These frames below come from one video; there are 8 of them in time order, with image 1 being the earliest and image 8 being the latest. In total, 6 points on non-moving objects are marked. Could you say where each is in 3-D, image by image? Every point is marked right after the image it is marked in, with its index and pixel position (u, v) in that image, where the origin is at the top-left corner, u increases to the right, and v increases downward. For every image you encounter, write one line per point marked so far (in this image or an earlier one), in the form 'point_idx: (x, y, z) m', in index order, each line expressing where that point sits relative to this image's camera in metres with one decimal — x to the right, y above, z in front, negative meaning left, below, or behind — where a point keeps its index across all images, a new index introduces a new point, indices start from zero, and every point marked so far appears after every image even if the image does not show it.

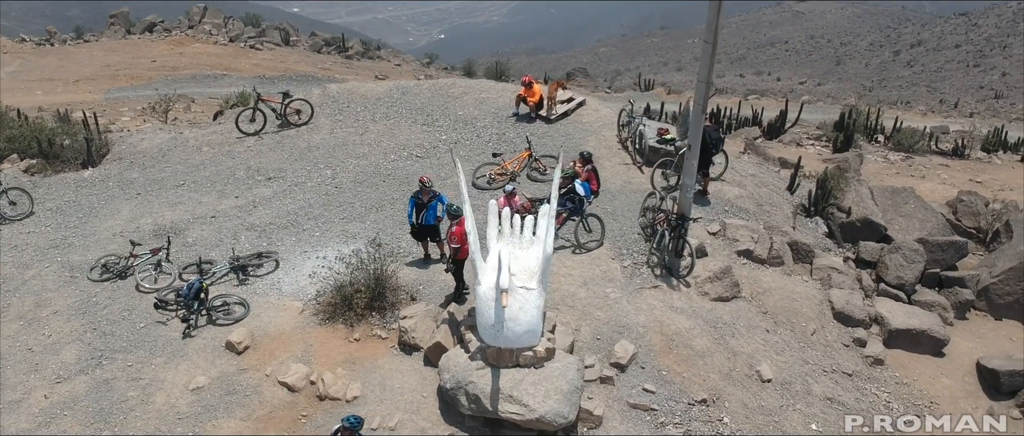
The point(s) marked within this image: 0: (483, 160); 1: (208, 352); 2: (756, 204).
0: (-0.4, +0.8, +14.0) m
1: (-3.2, -1.4, +10.6) m
2: (+3.3, +0.2, +13.6) m
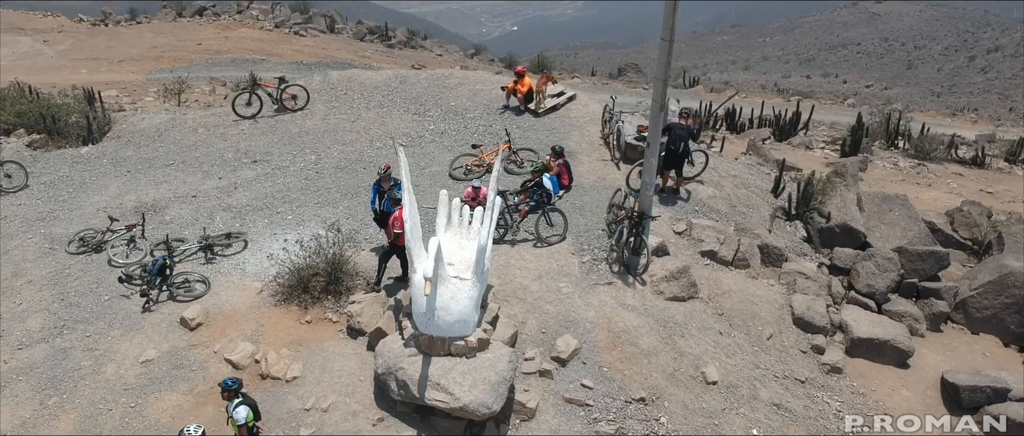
0: (-0.7, +1.0, +14.2) m
1: (-3.8, -1.2, +10.9) m
2: (+2.9, +0.2, +13.5) m
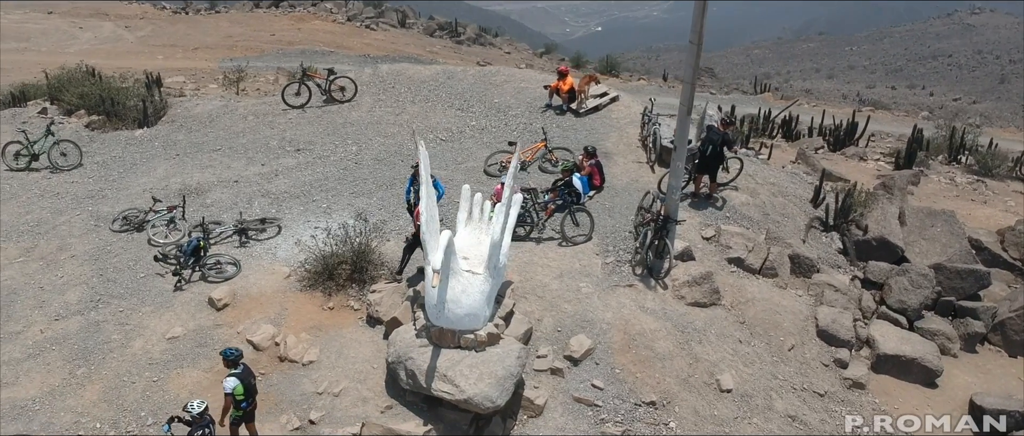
0: (-0.2, +1.0, +14.3) m
1: (-3.6, -1.0, +11.3) m
2: (+3.4, +0.1, +13.3) m
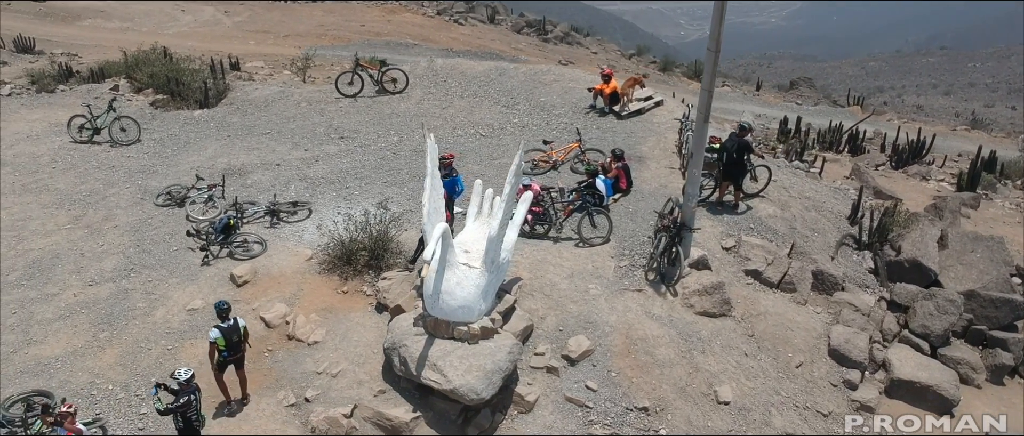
0: (+0.4, +1.0, +14.4) m
1: (-3.5, -0.7, +11.7) m
2: (+3.7, -0.1, +13.0) m
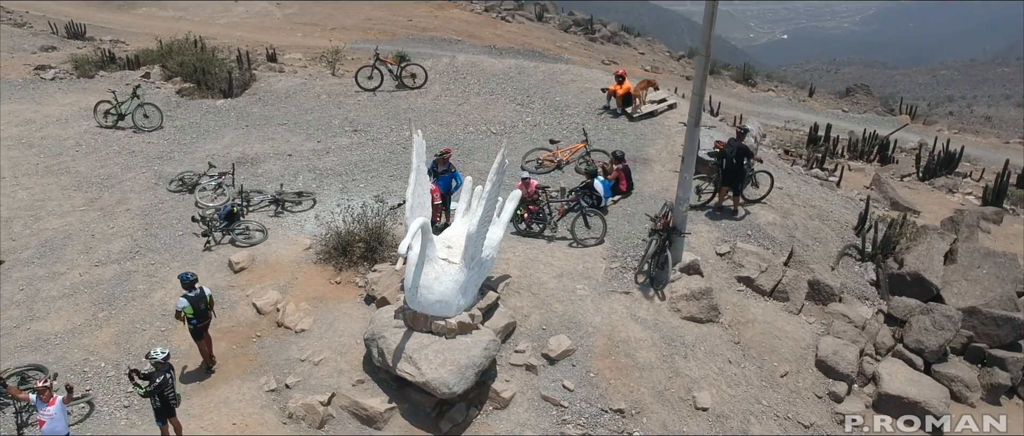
0: (+0.5, +1.1, +14.4) m
1: (-3.6, -0.6, +12.0) m
2: (+3.7, -0.2, +12.9) m
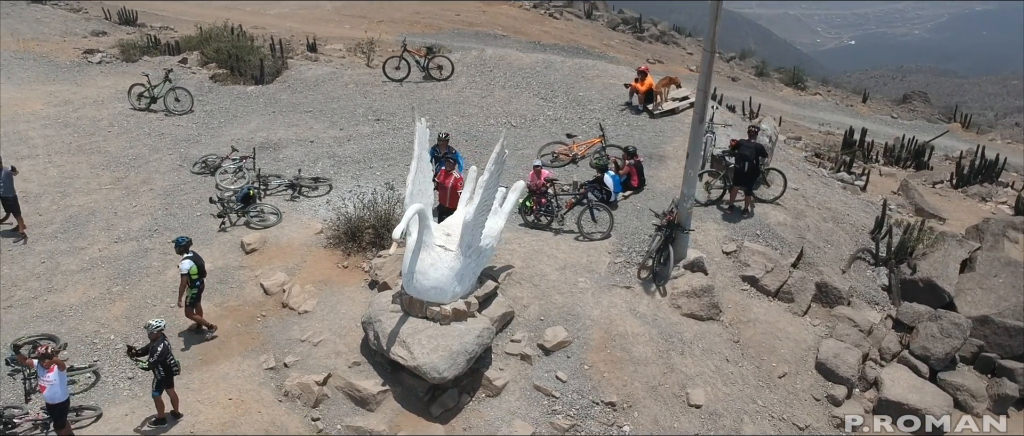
0: (+0.7, +1.2, +14.5) m
1: (-3.5, -0.3, +12.3) m
2: (+3.8, -0.2, +12.8) m
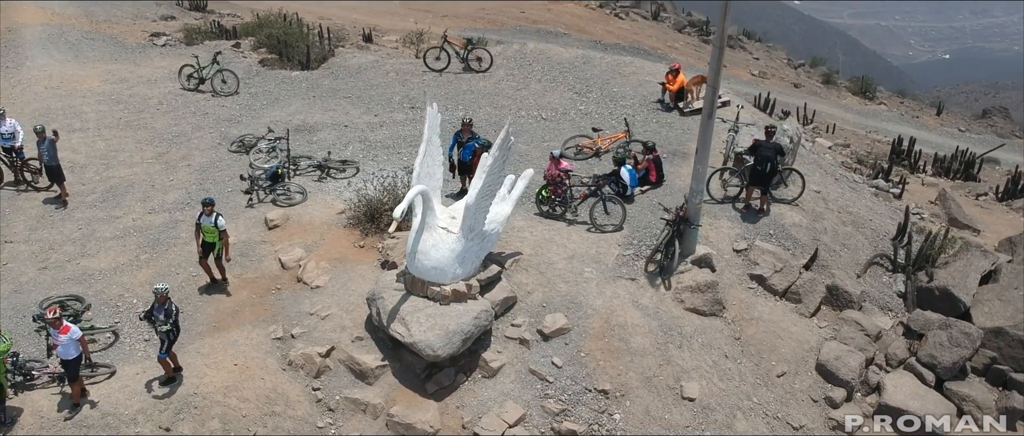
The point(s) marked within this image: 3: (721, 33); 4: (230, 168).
0: (+1.1, +1.3, +14.6) m
1: (-3.4, 0.0, +12.8) m
2: (+4.0, -0.3, +12.7) m
3: (+2.2, +1.9, +10.4) m
4: (-4.0, +0.7, +14.1) m
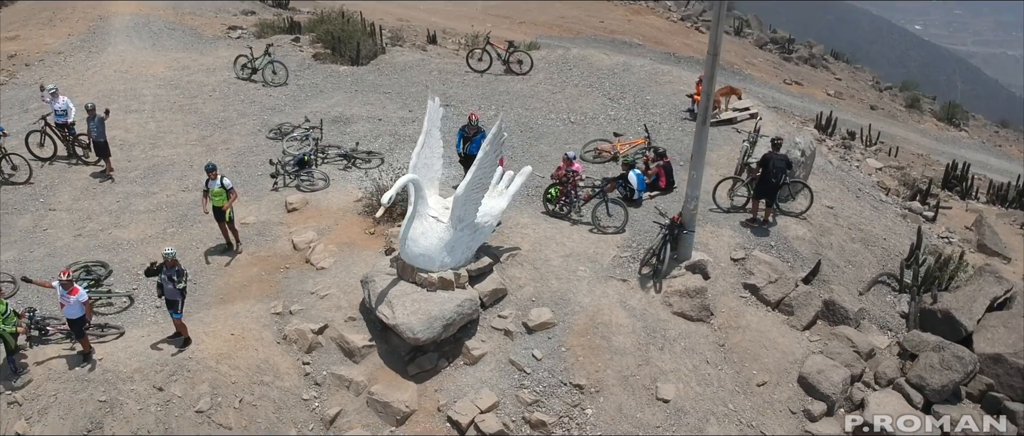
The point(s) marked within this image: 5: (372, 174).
0: (+1.5, +1.2, +14.8) m
1: (-3.2, +0.2, +13.4) m
2: (+4.1, -0.5, +12.6) m
3: (+2.2, +1.9, +10.5) m
4: (-3.7, +1.0, +14.9) m
5: (-2.0, +0.6, +14.1) m
